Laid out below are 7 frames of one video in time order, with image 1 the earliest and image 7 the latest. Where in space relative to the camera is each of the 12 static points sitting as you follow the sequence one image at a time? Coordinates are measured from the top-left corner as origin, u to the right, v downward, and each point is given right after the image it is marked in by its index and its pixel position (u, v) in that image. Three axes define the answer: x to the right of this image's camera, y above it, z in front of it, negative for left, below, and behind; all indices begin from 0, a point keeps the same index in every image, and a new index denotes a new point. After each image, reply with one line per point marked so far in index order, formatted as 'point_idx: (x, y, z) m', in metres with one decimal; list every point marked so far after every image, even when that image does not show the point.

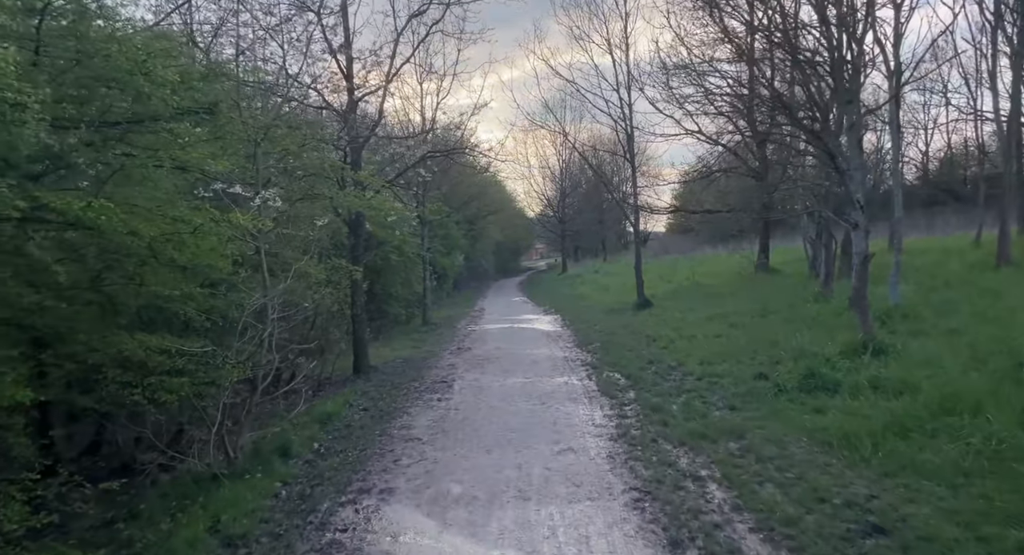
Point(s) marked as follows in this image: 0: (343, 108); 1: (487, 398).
0: (-3.3, +3.3, +14.3) m
1: (-0.4, -1.8, +10.9) m
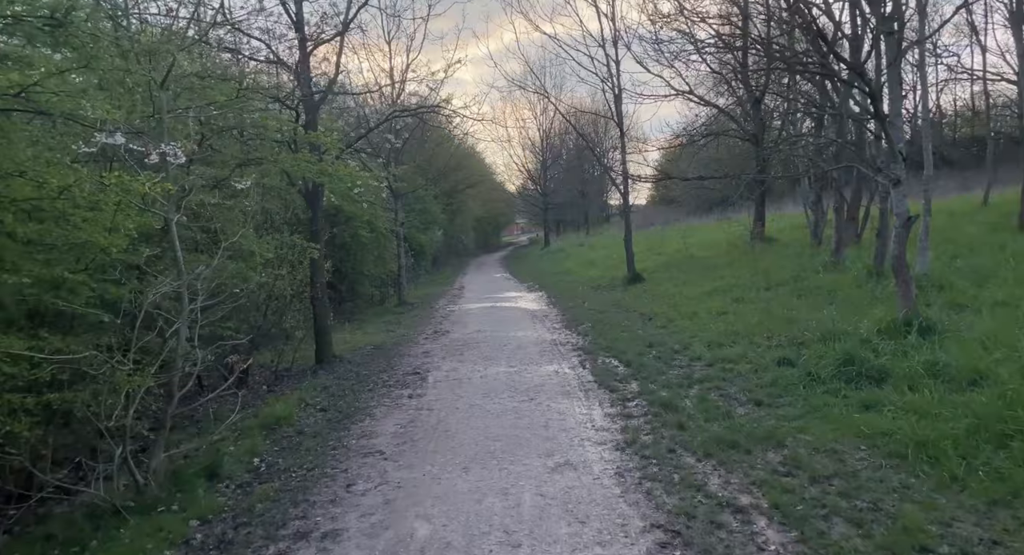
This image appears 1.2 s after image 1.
0: (-3.8, +3.7, +12.5) m
1: (-0.6, -1.5, +9.4) m
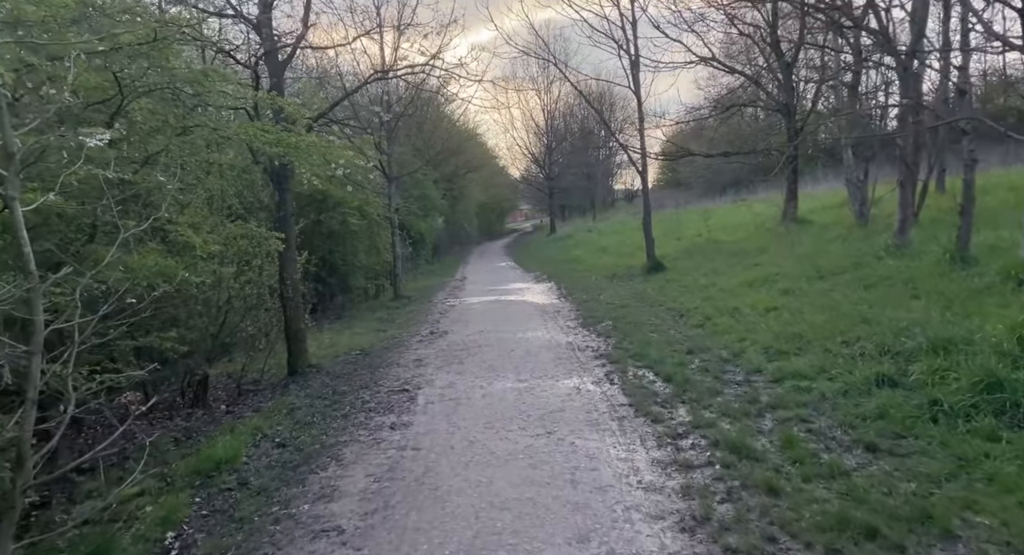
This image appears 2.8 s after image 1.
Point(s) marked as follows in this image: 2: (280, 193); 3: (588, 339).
0: (-3.7, +3.8, +10.3) m
1: (-0.5, -1.5, +7.3) m
2: (-3.5, +1.3, +11.1) m
3: (+1.2, -1.0, +11.5) m
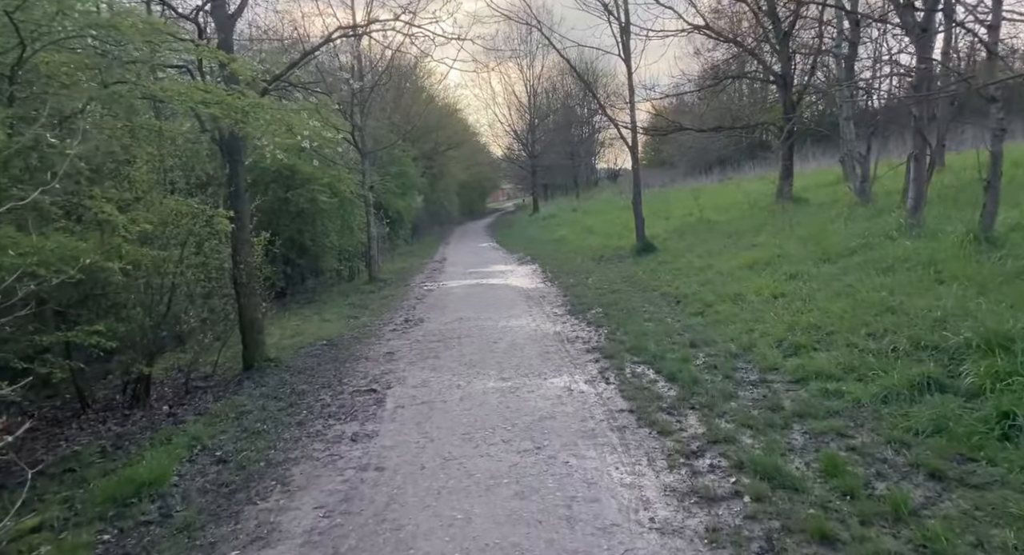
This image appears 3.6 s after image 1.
0: (-3.9, +4.0, +9.1) m
1: (-0.7, -1.3, +6.2) m
2: (-3.8, +1.5, +9.8) m
3: (+1.0, -0.8, +10.5) m
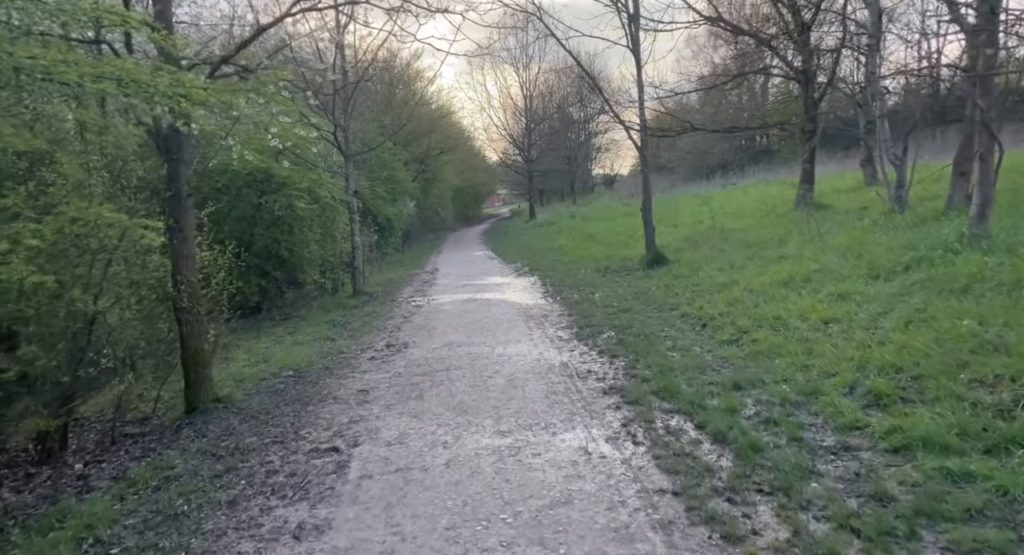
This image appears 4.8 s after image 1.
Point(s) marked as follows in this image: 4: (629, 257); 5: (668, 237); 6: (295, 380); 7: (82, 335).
0: (-4.0, +3.7, +7.4) m
1: (-0.6, -1.6, +4.5) m
2: (-3.8, +1.3, +8.2) m
3: (+0.9, -1.0, +8.8) m
4: (+3.0, +0.5, +18.3) m
5: (+4.2, +1.1, +19.6) m
6: (-2.9, -1.3, +9.7) m
7: (-4.3, -0.6, +7.1) m
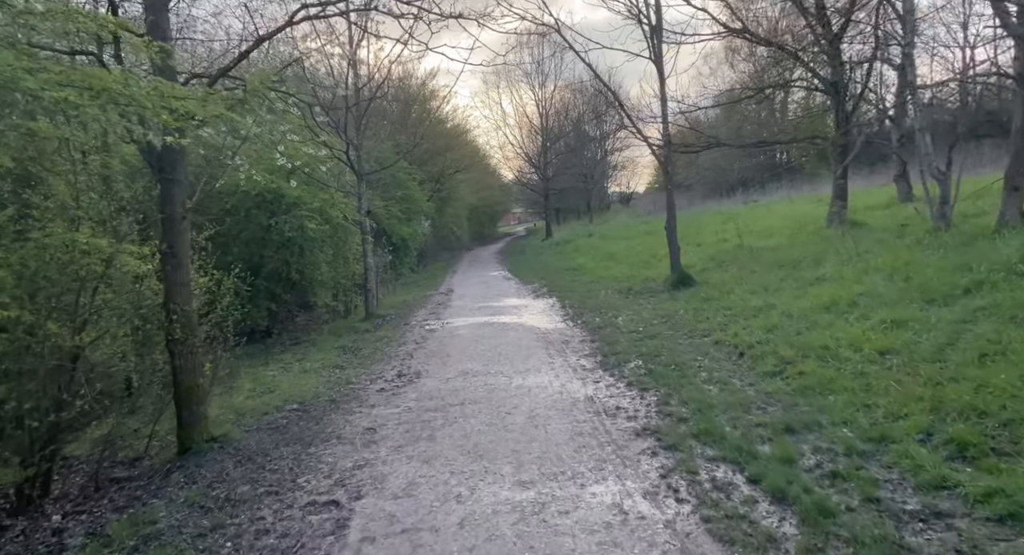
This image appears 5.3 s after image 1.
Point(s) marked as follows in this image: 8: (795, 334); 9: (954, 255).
0: (-3.8, +3.4, +6.8) m
1: (-0.5, -1.8, +3.8) m
2: (-3.6, +1.0, +7.5) m
3: (+1.2, -1.3, +8.0) m
4: (+3.4, 0.0, +17.5) m
5: (+4.7, +0.5, +18.8) m
6: (-2.6, -1.7, +9.0) m
7: (-4.1, -0.9, +6.4) m
8: (+3.5, -0.7, +9.0) m
9: (+6.5, +0.3, +10.7) m
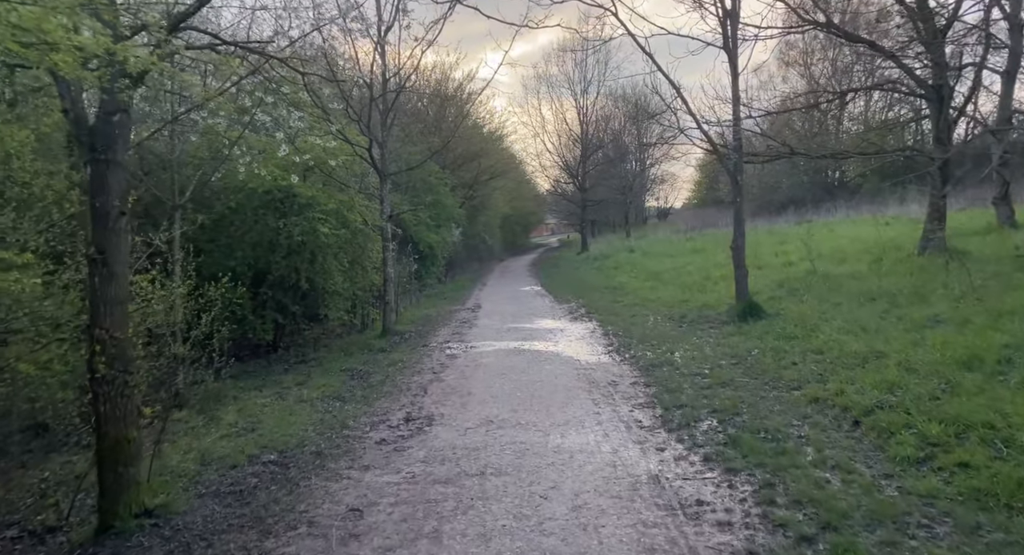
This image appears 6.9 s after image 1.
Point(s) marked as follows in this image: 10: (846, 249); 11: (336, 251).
0: (-3.3, +3.3, +4.9) m
1: (-0.4, -1.9, +1.6) m
2: (-3.2, +0.8, +5.6) m
3: (+1.5, -1.6, +5.8) m
4: (+4.2, -0.6, +15.2) m
5: (+5.5, -0.1, +16.5) m
6: (-2.3, -1.8, +6.9) m
7: (-3.8, -1.0, +4.5) m
8: (+3.9, -1.1, +6.7) m
9: (+7.0, -0.3, +8.3) m
10: (+8.5, +0.8, +18.5) m
11: (-3.8, +0.6, +15.7) m
